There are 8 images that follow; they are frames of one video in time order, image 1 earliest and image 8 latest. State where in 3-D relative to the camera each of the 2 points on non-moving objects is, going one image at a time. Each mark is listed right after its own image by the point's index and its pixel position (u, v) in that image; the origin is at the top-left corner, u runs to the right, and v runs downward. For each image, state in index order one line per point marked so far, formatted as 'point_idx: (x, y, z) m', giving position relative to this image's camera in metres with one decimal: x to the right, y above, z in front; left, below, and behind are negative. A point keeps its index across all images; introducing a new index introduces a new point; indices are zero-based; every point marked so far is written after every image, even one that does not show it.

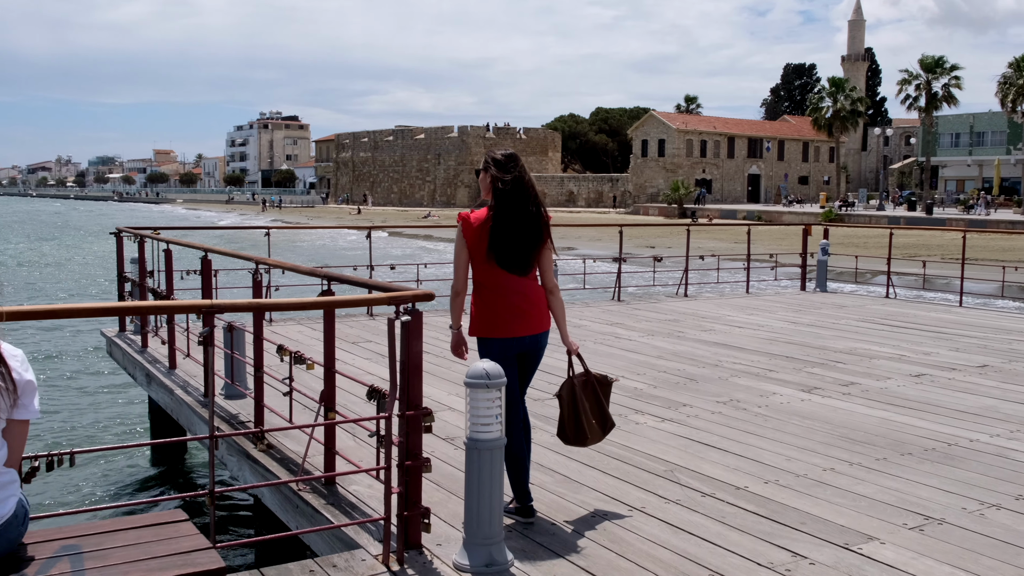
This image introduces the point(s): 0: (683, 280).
0: (+2.1, +0.1, +12.3) m
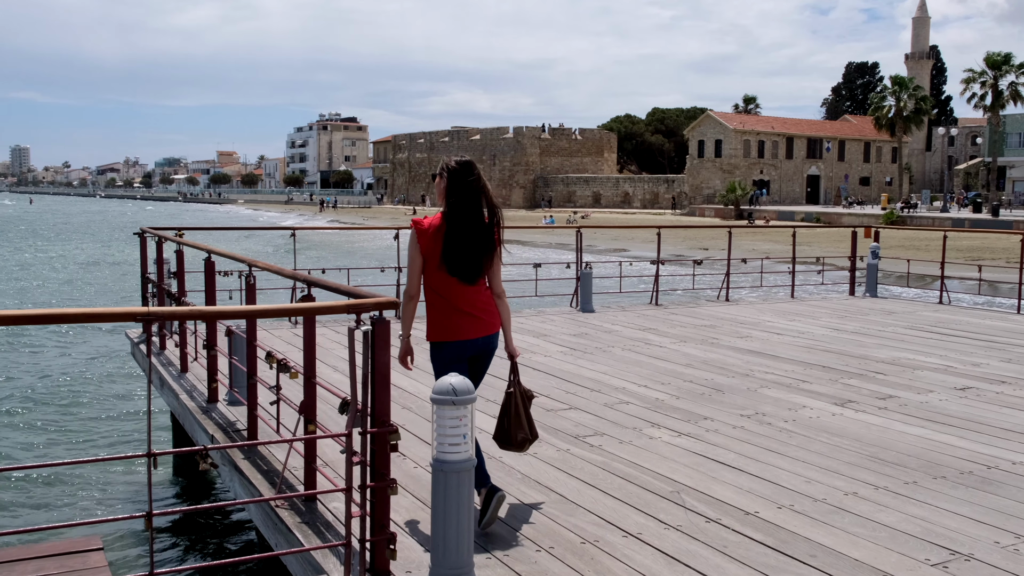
0: (+2.5, 0.0, +11.9) m
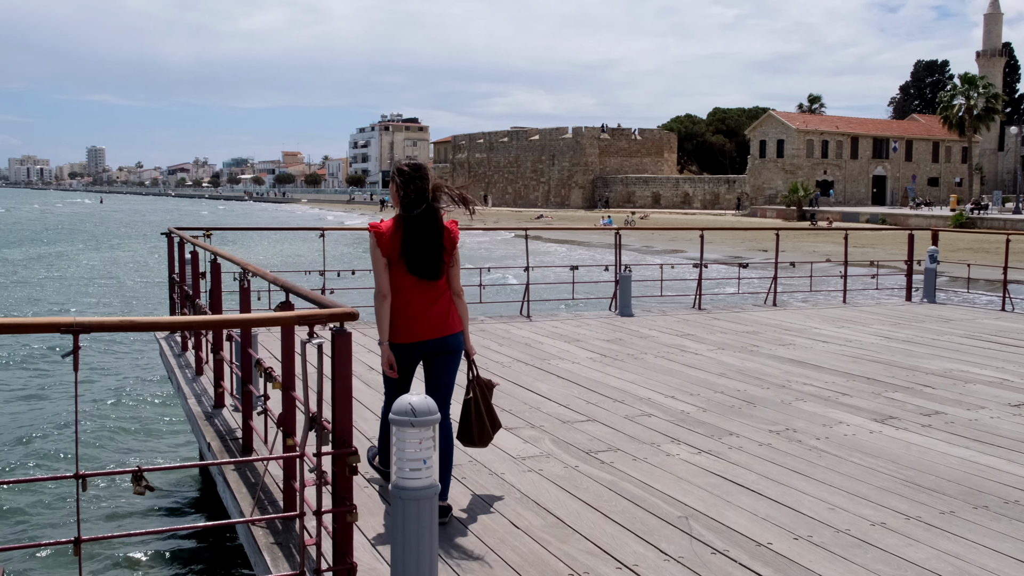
0: (+3.0, 0.0, +11.5) m
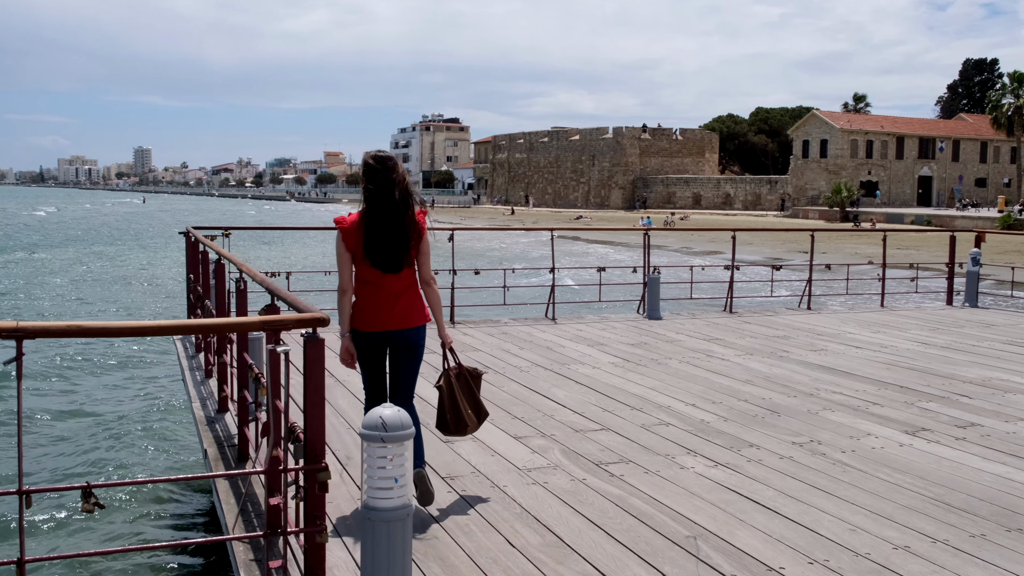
0: (+3.3, 0.0, +11.1) m
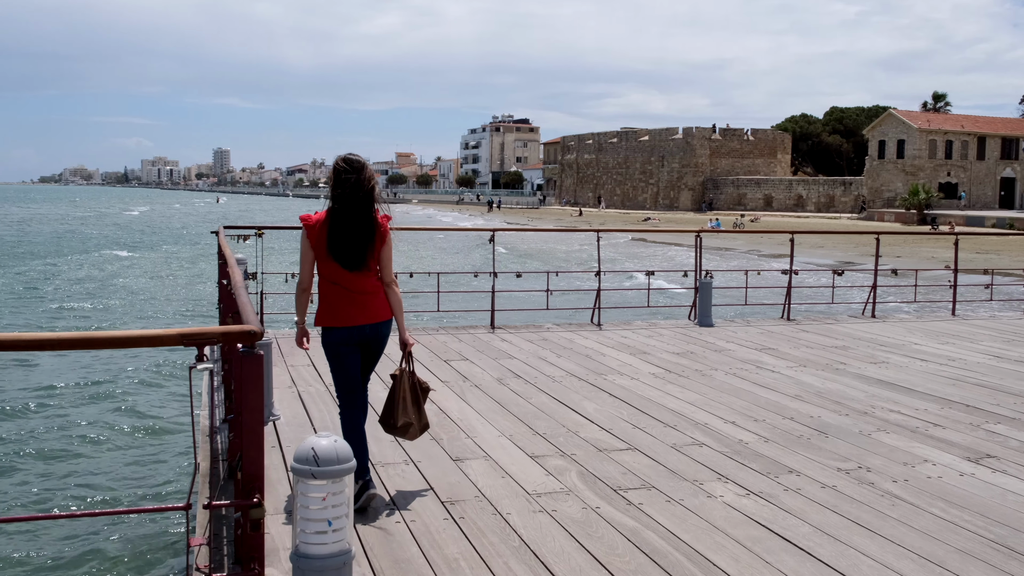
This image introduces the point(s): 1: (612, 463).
0: (+3.8, -0.1, +10.5) m
1: (+0.4, -0.7, +4.2) m
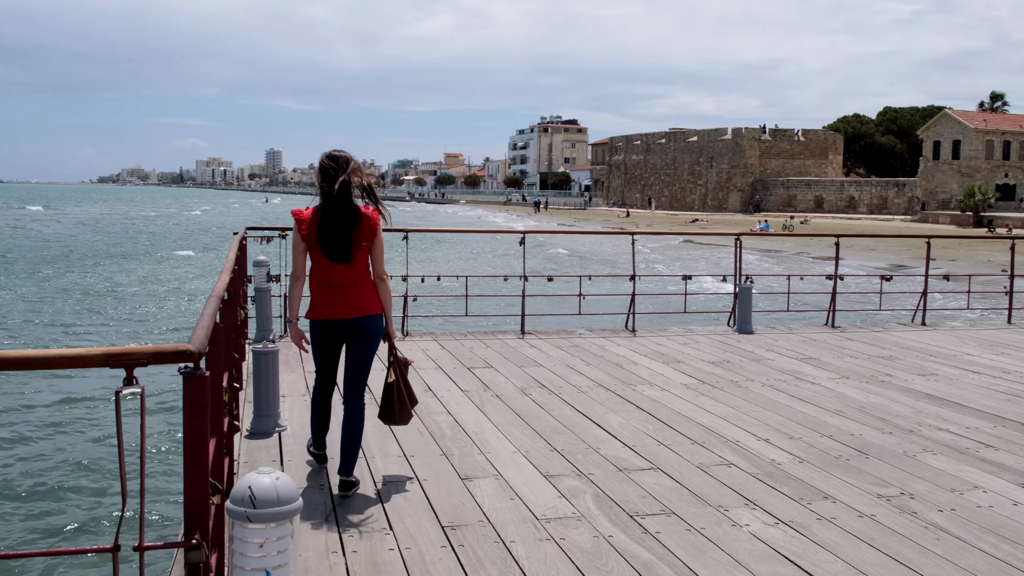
0: (+4.2, -0.2, +10.1) m
1: (+0.5, -0.8, +3.9) m
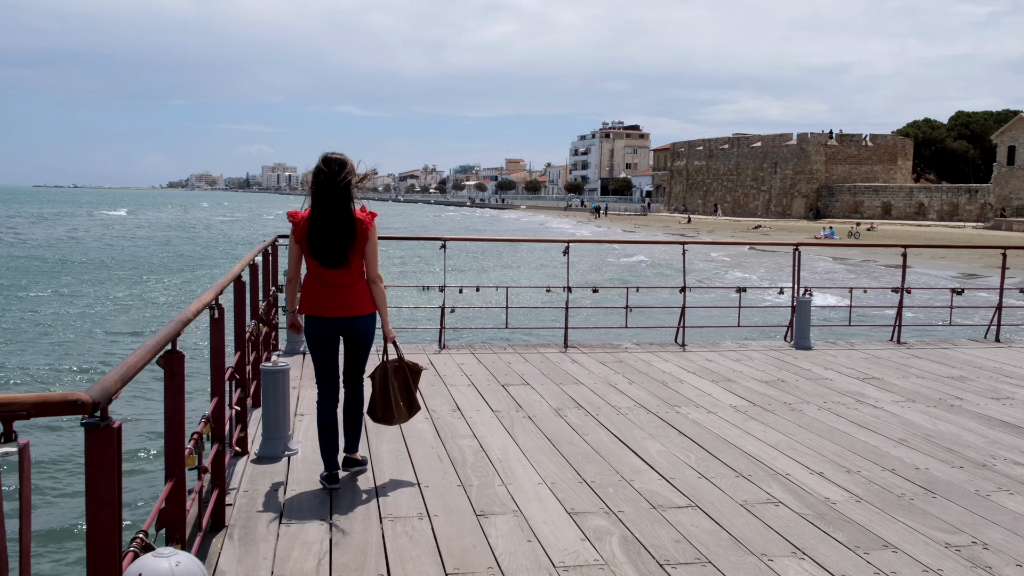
0: (+4.6, -0.3, +9.5) m
1: (+0.5, -0.8, +3.5) m
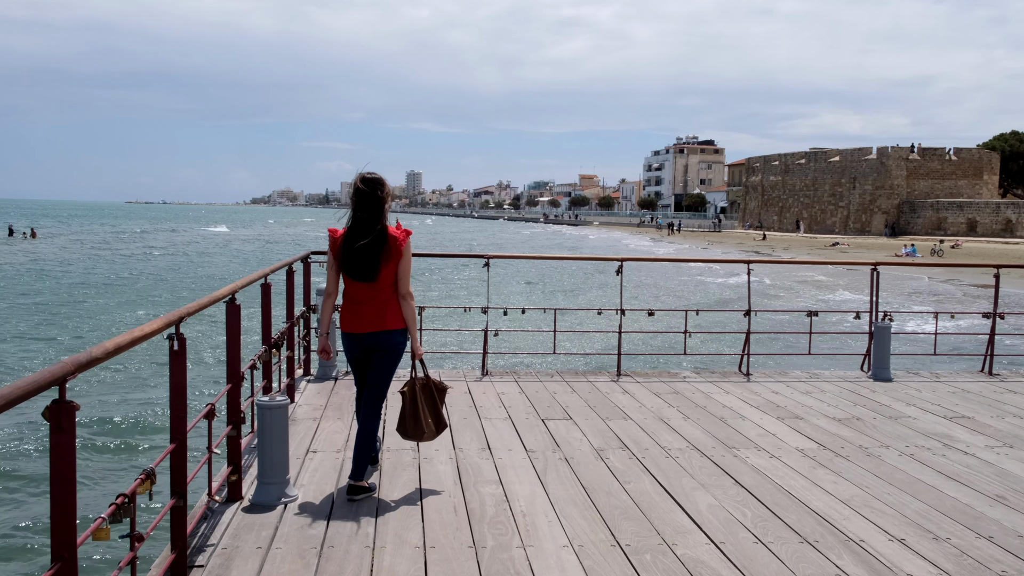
0: (+5.1, -0.5, +8.5) m
1: (+0.6, -0.9, +2.9) m
